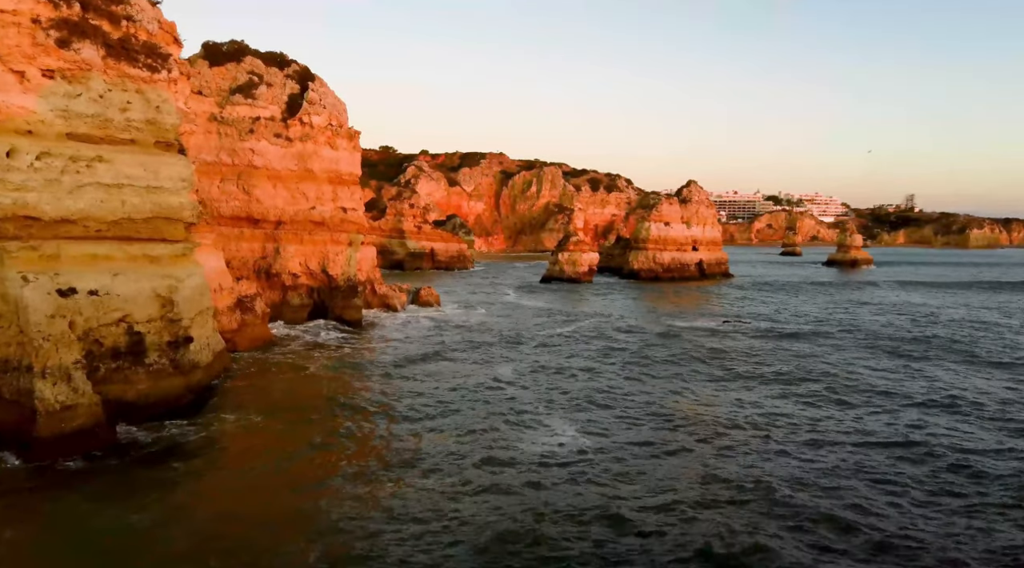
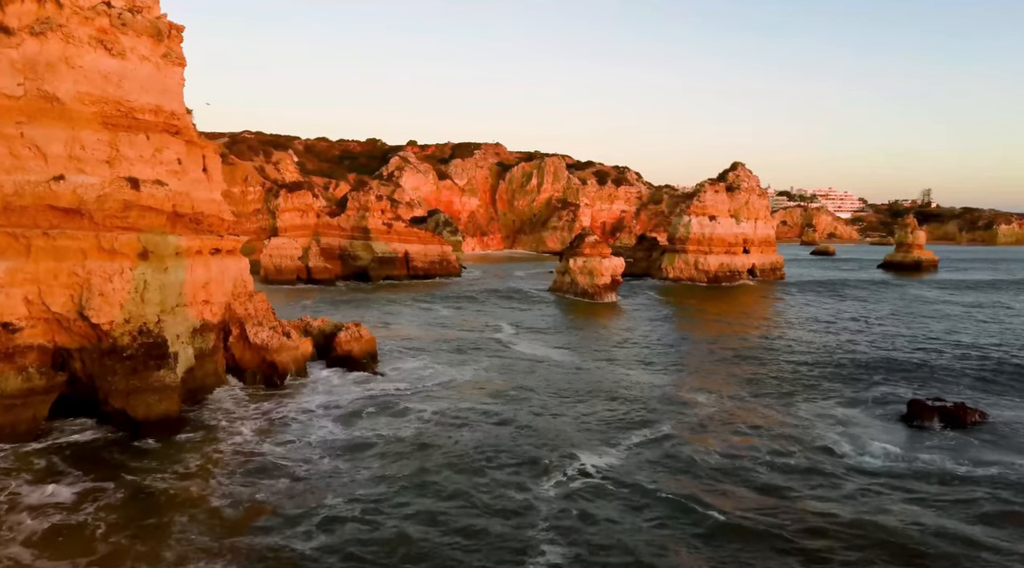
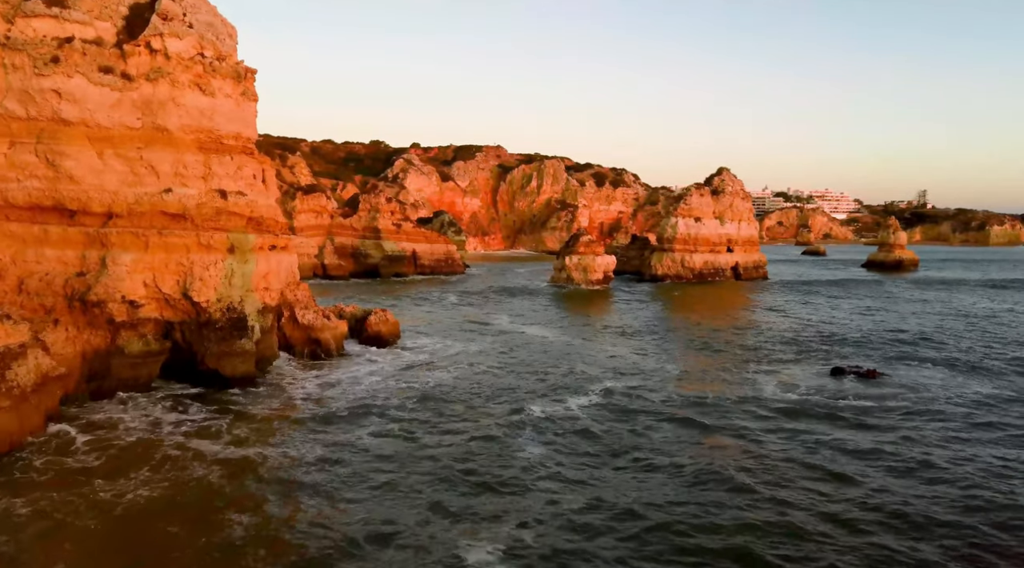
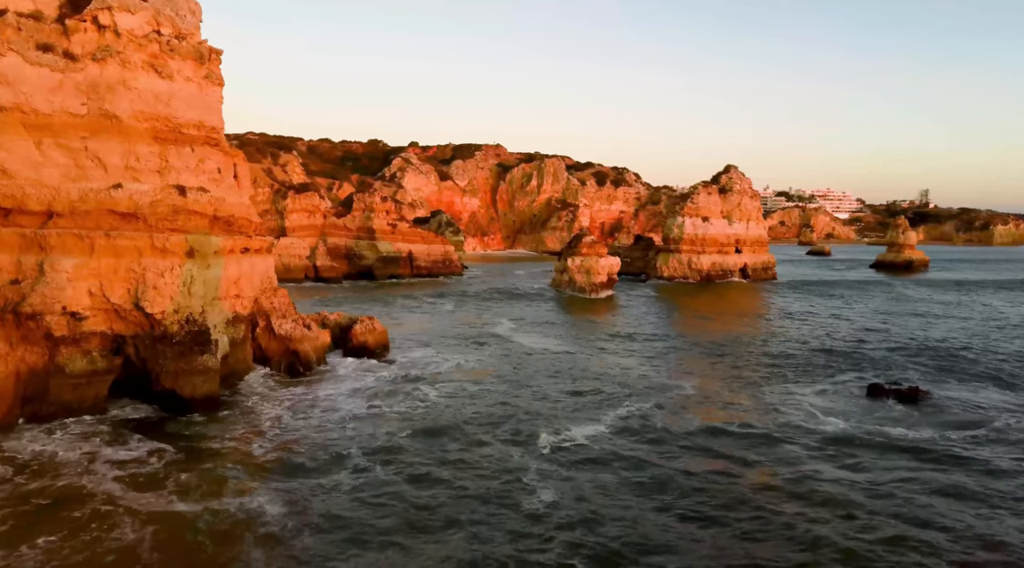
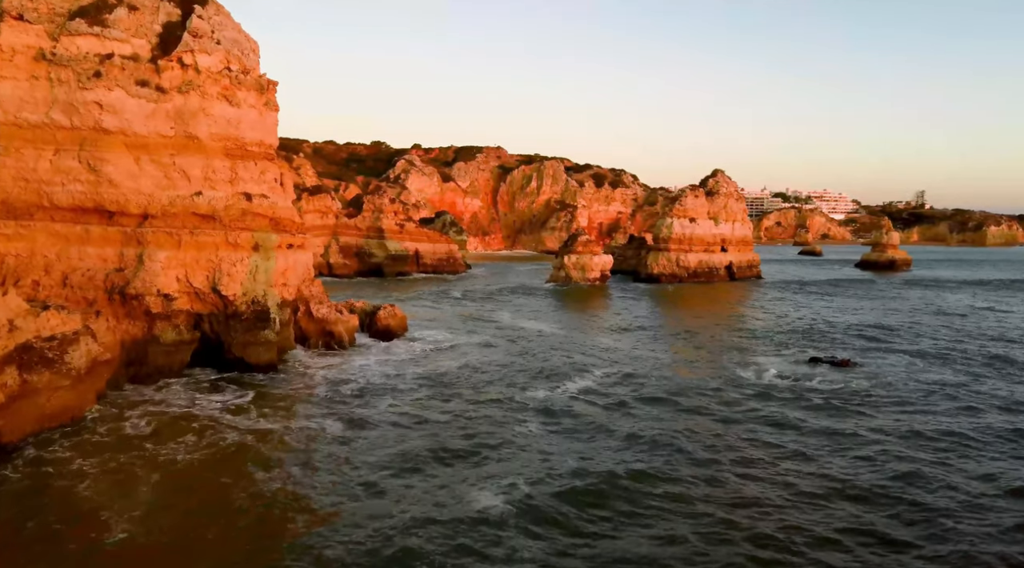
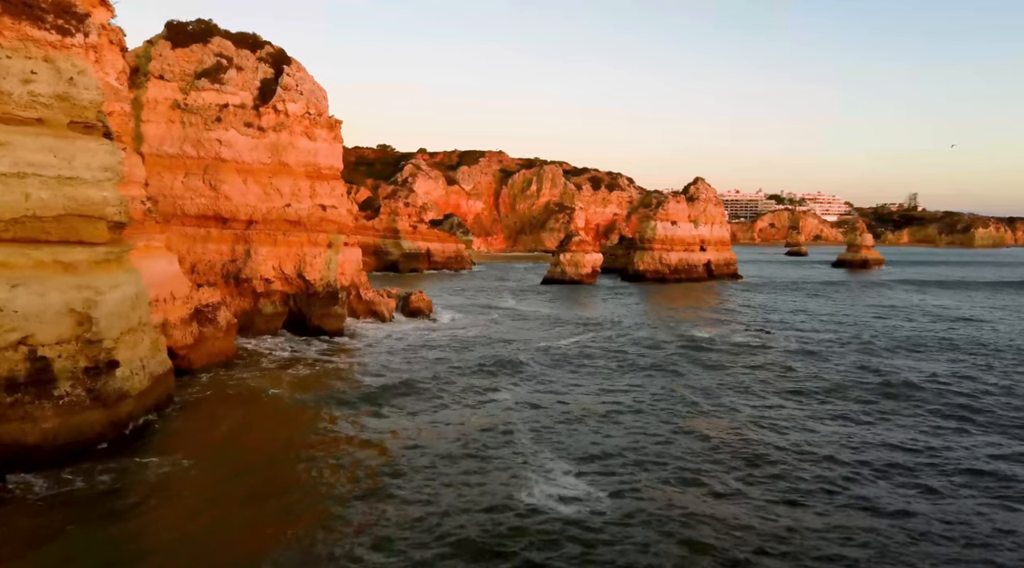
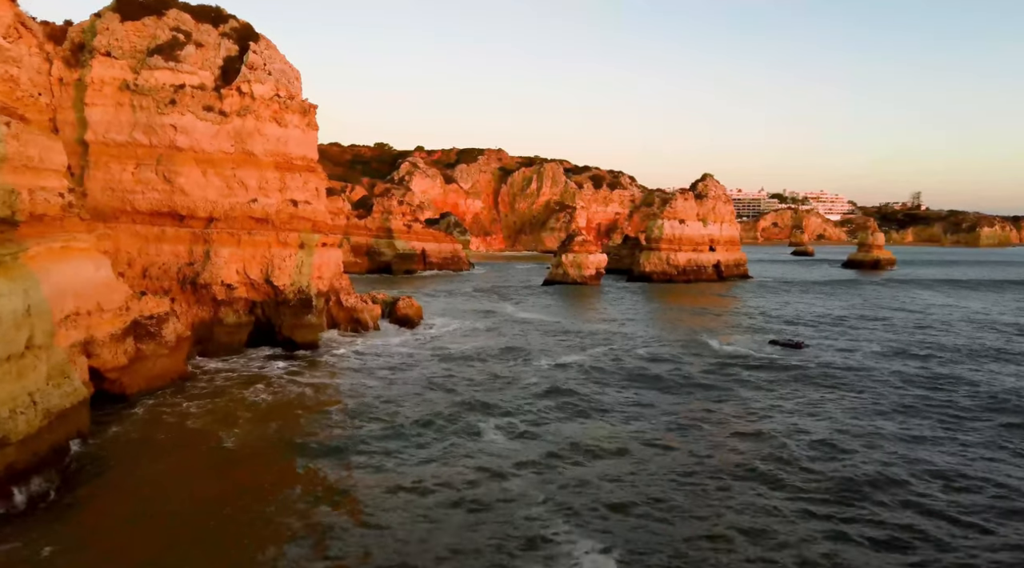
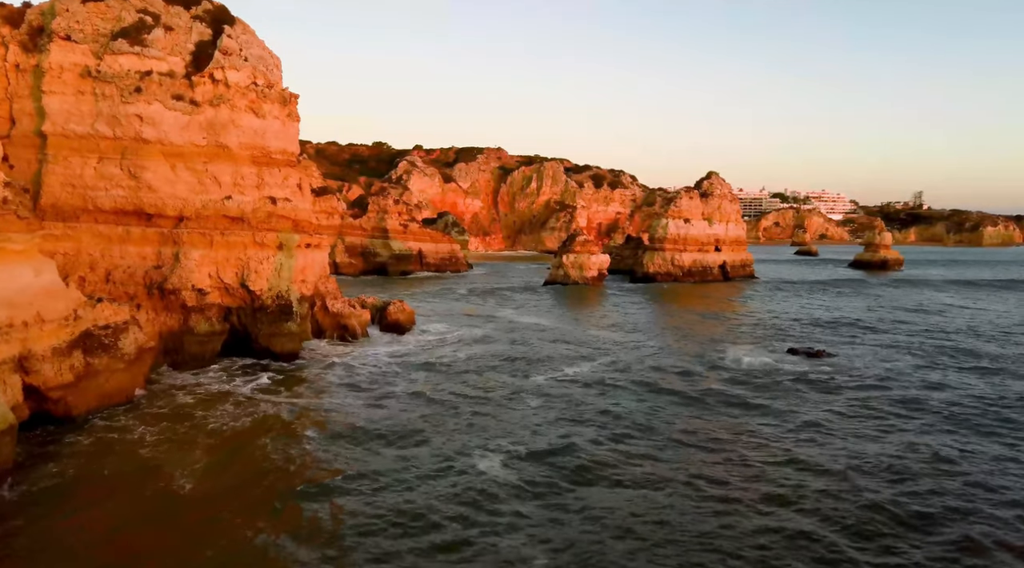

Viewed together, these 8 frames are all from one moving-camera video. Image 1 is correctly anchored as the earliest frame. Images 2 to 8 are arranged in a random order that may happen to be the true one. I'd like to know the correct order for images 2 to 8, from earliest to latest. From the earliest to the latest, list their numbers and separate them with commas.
6, 7, 8, 5, 3, 4, 2
